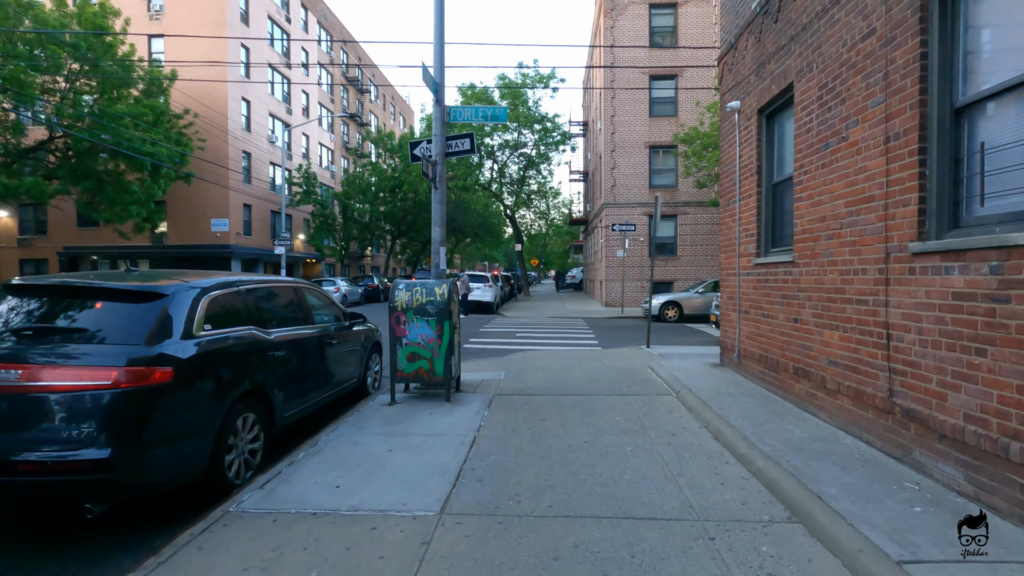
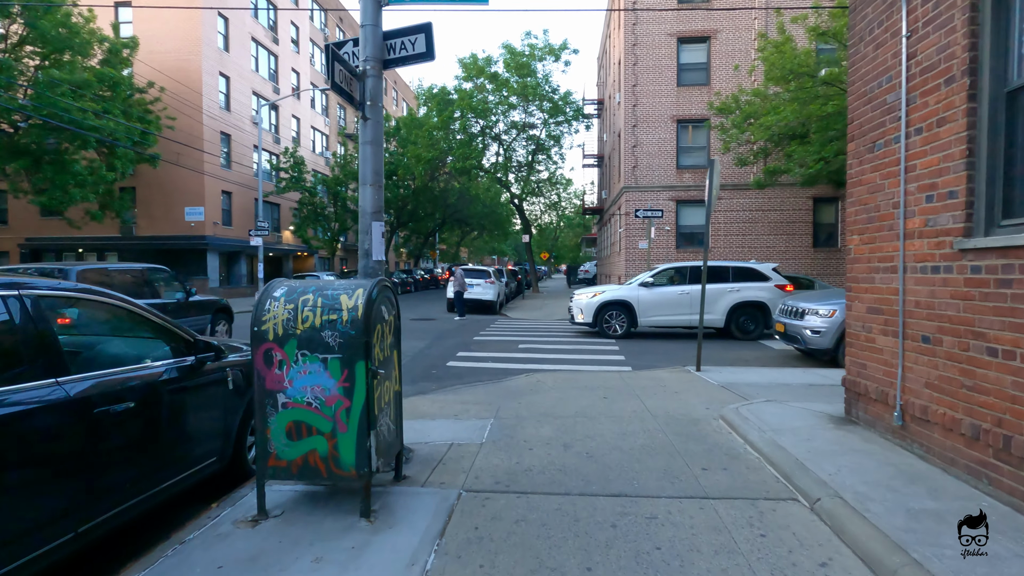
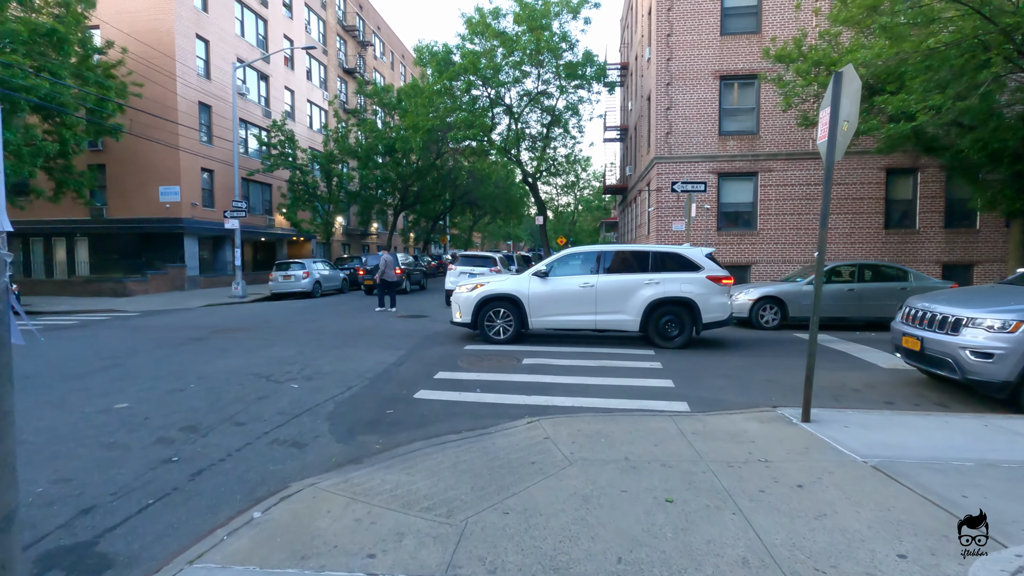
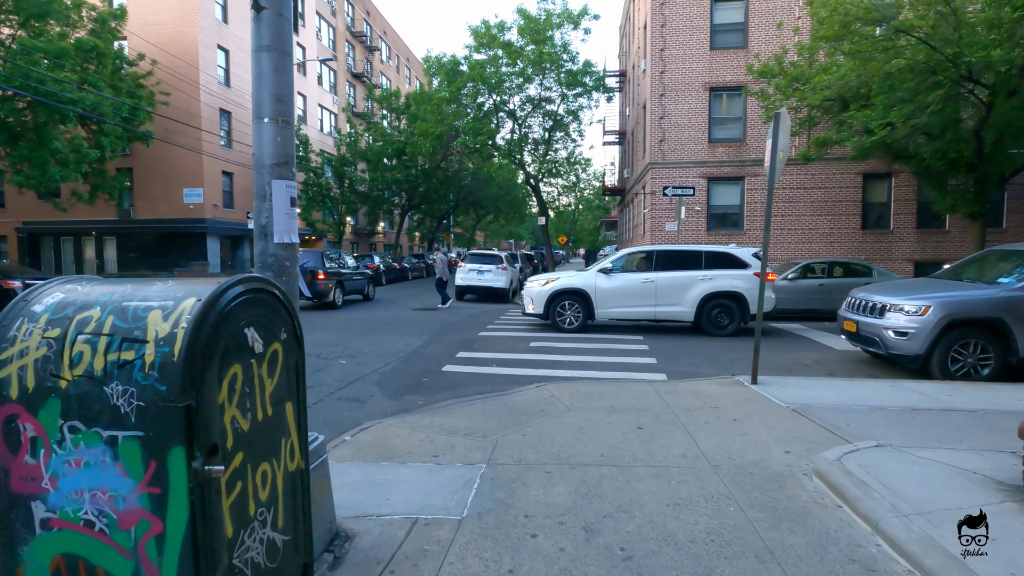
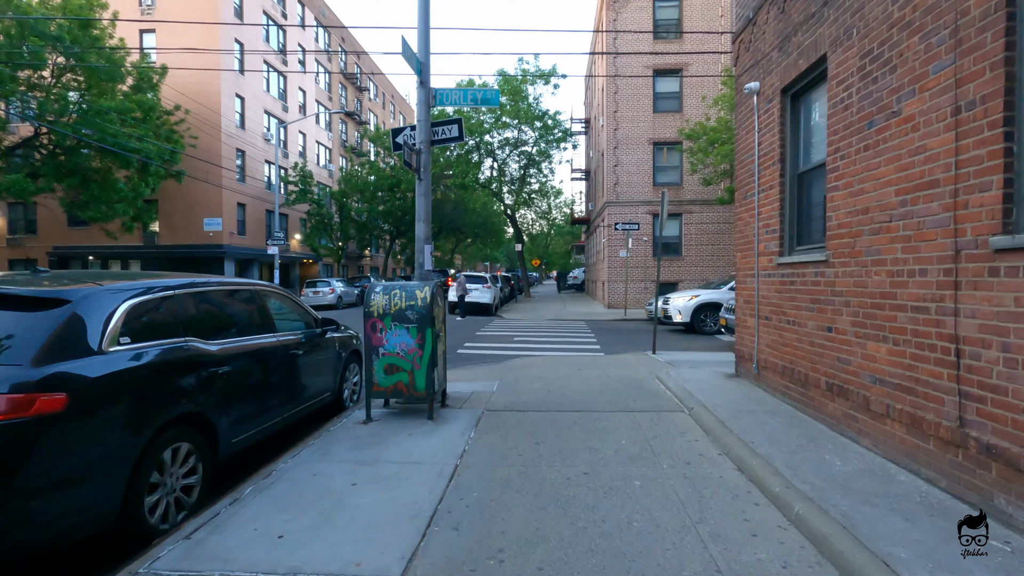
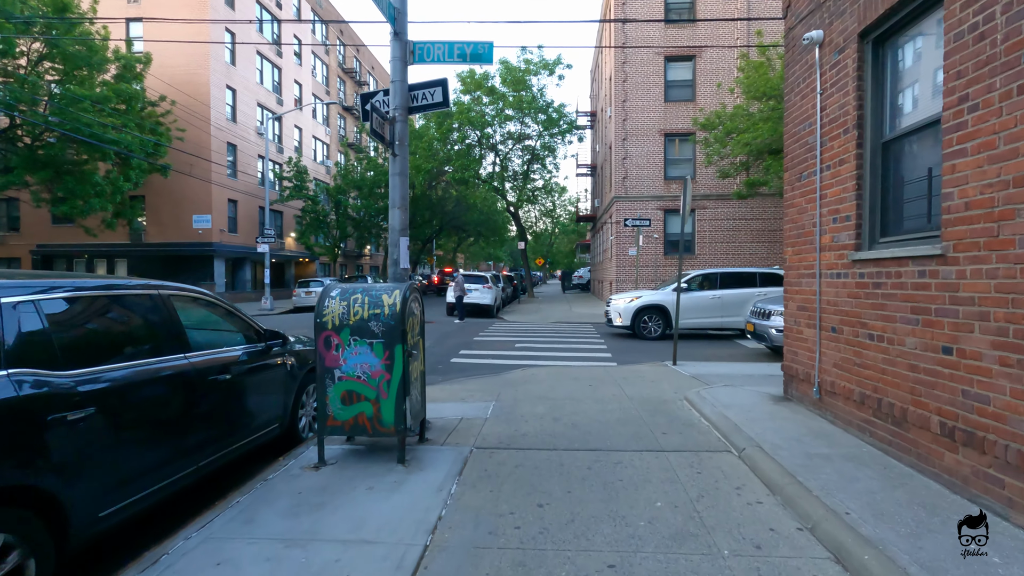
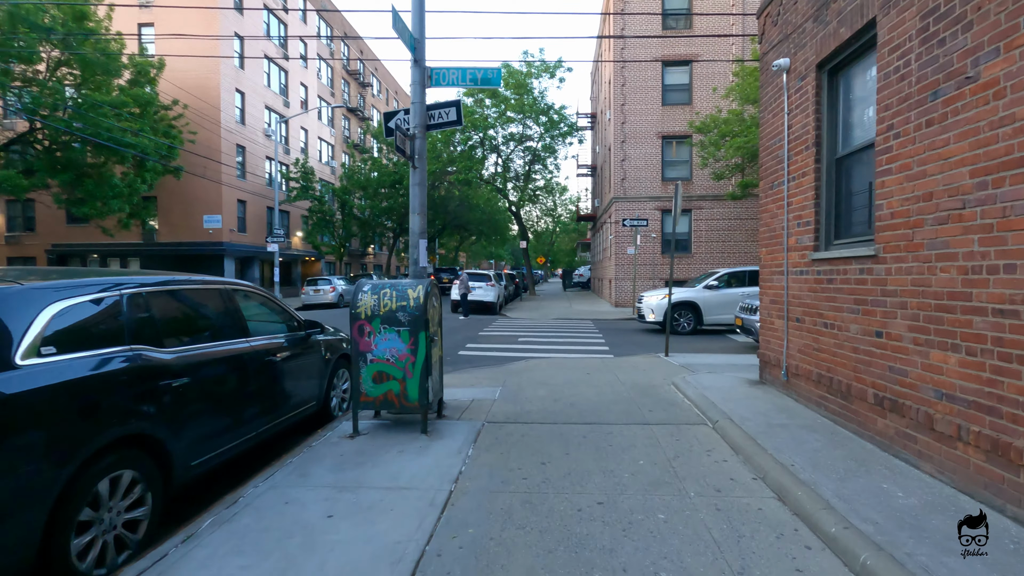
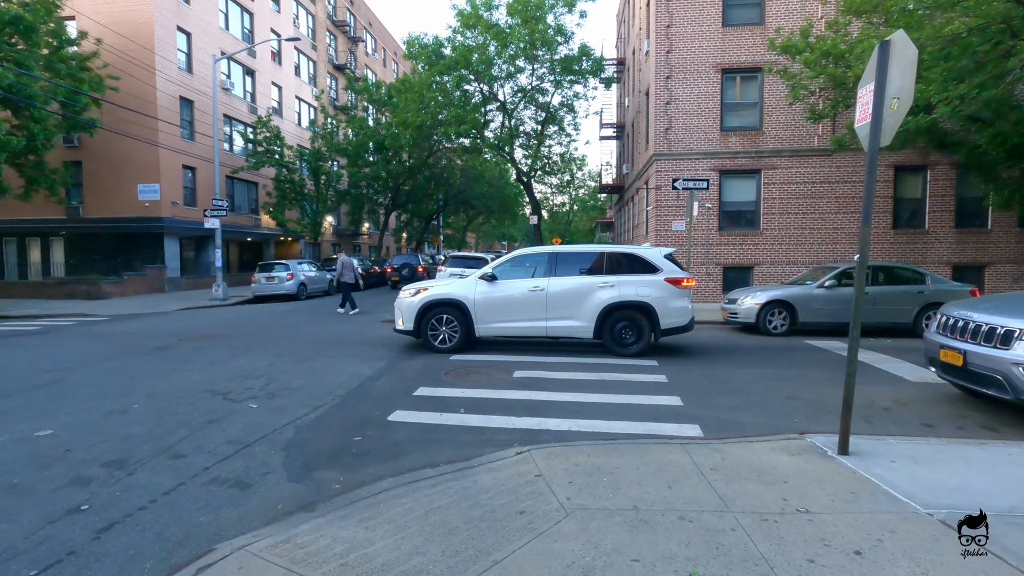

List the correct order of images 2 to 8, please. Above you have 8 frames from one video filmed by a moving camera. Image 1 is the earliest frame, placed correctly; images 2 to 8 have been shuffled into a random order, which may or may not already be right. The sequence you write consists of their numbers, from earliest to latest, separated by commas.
5, 7, 6, 2, 4, 3, 8
